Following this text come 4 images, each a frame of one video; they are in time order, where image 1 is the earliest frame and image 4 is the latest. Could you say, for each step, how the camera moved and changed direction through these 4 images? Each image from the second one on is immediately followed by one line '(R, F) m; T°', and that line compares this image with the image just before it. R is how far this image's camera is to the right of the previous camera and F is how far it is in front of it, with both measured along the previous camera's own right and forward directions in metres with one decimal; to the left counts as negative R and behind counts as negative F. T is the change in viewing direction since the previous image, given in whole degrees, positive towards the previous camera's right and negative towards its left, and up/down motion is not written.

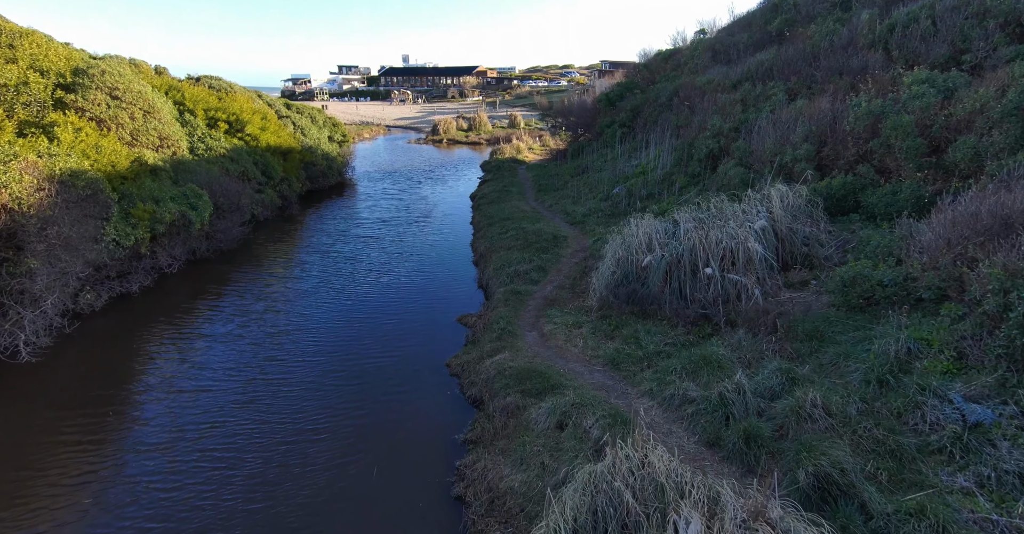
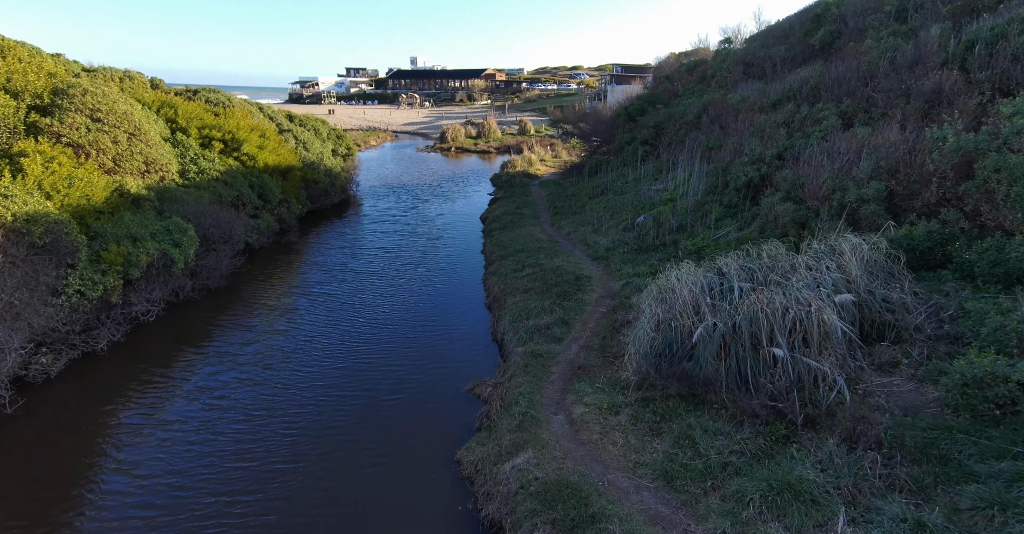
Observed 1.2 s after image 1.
(-0.2, +1.9) m; -1°
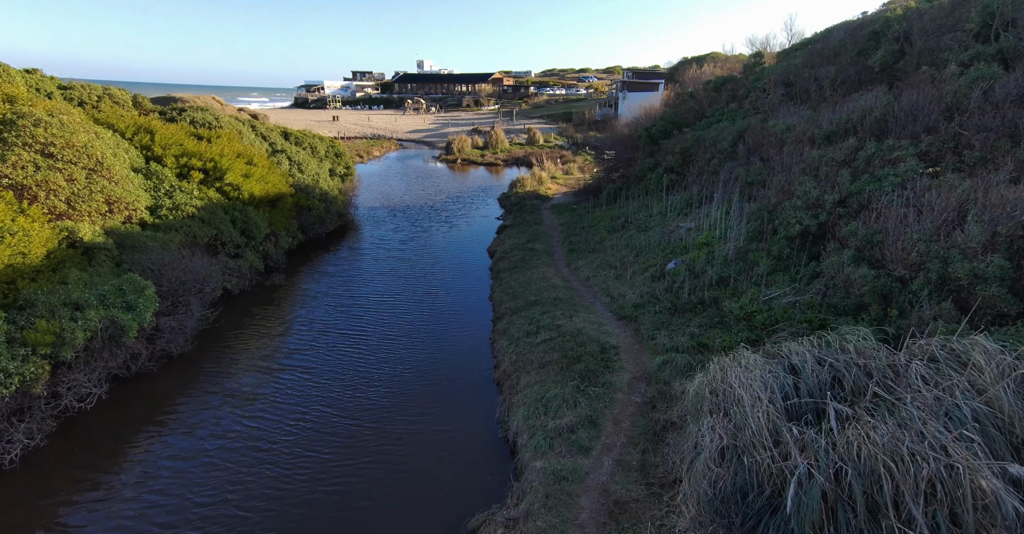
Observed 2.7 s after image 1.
(-0.2, +2.6) m; -1°
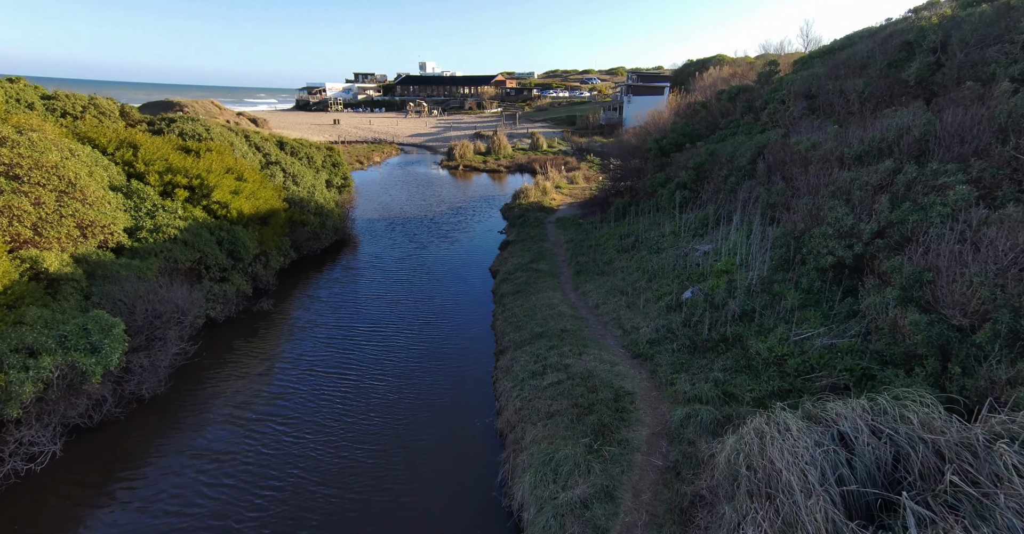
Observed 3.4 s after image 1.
(0.0, +1.3) m; 0°
